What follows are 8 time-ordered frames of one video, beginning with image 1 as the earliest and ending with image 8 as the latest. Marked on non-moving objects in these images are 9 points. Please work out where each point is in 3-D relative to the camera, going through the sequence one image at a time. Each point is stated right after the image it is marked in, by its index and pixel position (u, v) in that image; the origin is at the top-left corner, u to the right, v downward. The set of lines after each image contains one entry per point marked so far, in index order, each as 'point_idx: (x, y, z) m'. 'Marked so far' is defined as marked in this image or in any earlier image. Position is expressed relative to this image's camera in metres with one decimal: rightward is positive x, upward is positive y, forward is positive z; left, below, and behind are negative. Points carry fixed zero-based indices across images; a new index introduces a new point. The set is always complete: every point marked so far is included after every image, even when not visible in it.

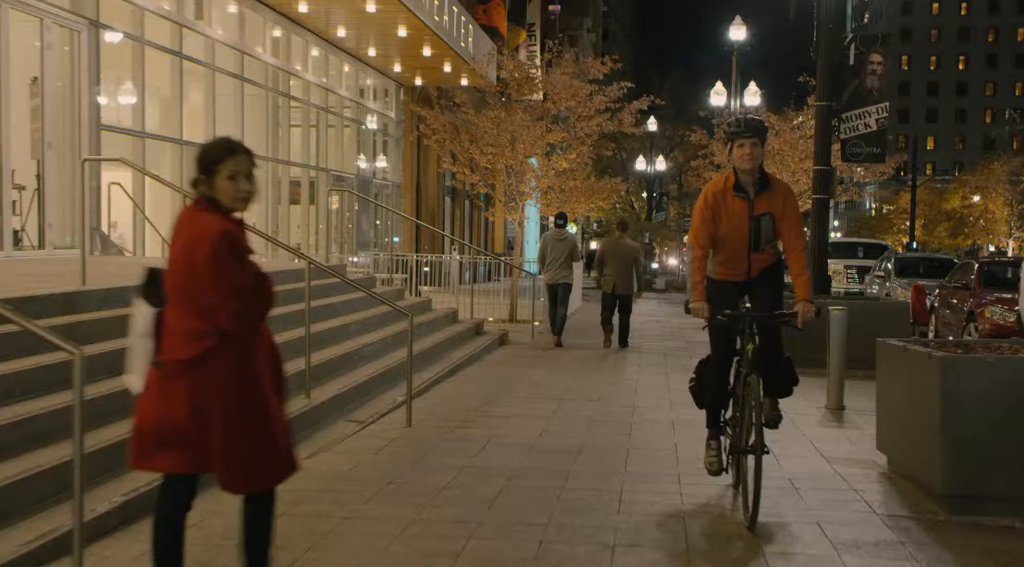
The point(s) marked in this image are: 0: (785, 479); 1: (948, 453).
0: (+1.8, -1.3, +6.3) m
1: (+2.5, -1.0, +5.4) m
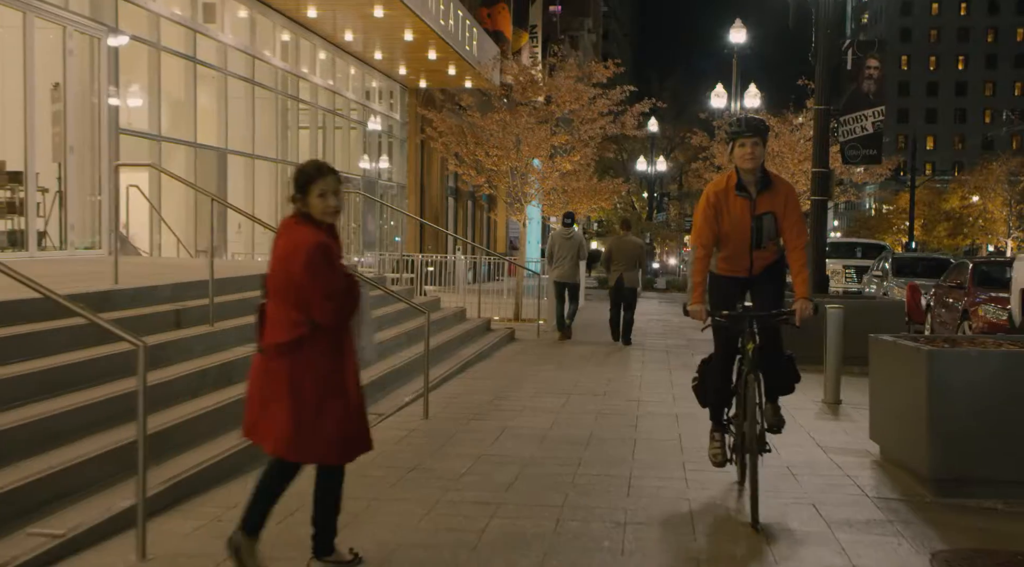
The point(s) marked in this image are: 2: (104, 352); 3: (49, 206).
0: (+1.9, -1.3, +6.7) m
1: (+2.6, -1.0, +5.8) m
2: (-2.8, -0.5, +6.2) m
3: (-6.3, +1.1, +13.2) m
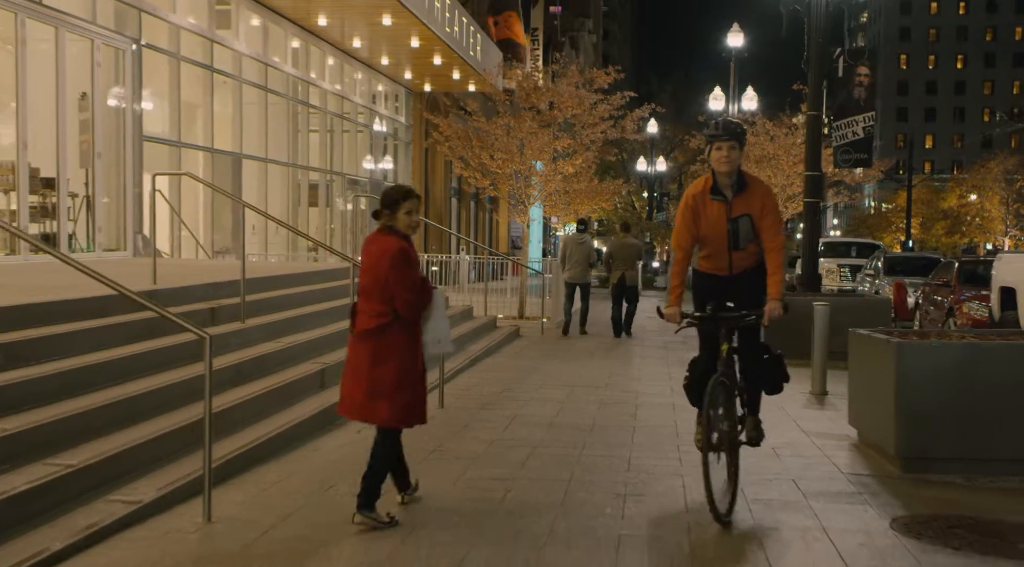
0: (+2.0, -1.3, +7.4) m
1: (+2.7, -1.0, +6.5) m
2: (-2.7, -0.5, +6.9) m
3: (-6.2, +1.1, +13.9) m
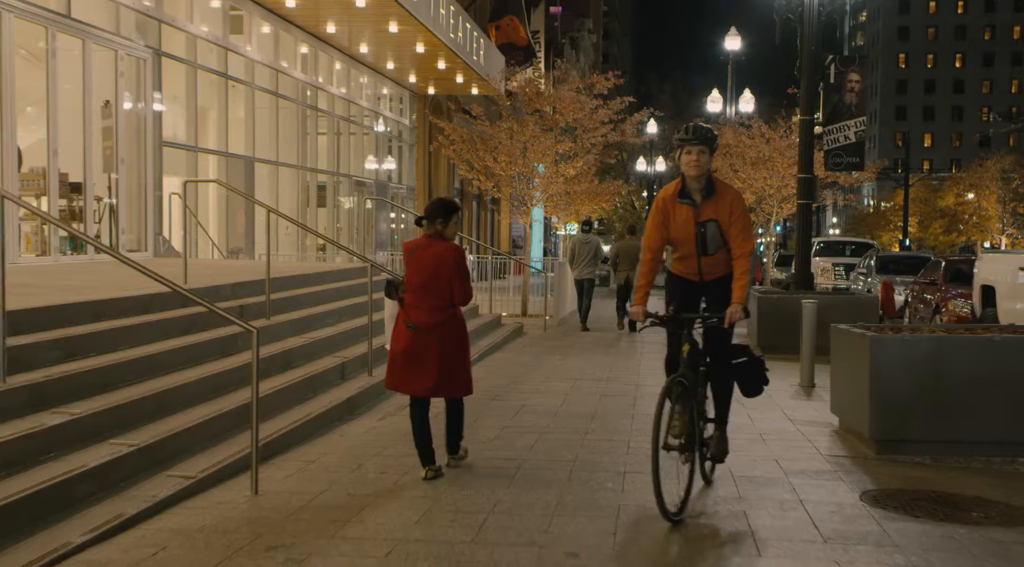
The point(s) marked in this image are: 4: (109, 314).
0: (+2.1, -1.3, +8.1) m
1: (+2.7, -0.9, +7.2) m
2: (-2.6, -0.5, +7.6) m
3: (-6.2, +1.1, +14.5) m
4: (-3.2, -0.2, +7.6) m
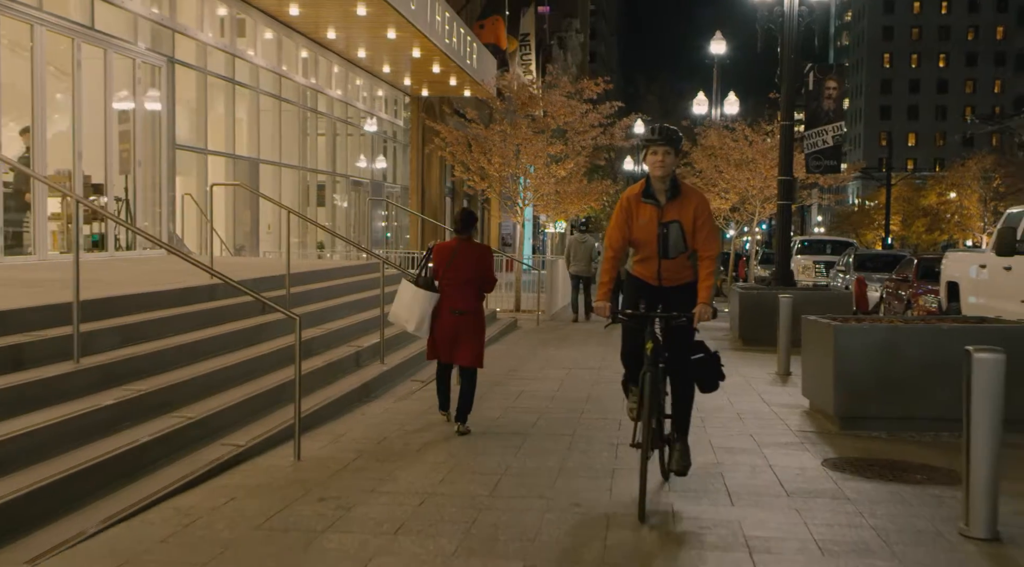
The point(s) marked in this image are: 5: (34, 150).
0: (+2.1, -1.2, +9.0) m
1: (+2.8, -0.9, +8.1) m
2: (-2.6, -0.4, +8.5) m
3: (-6.2, +1.1, +15.3) m
4: (-3.2, -0.2, +8.4) m
5: (-6.6, +1.9, +13.2) m
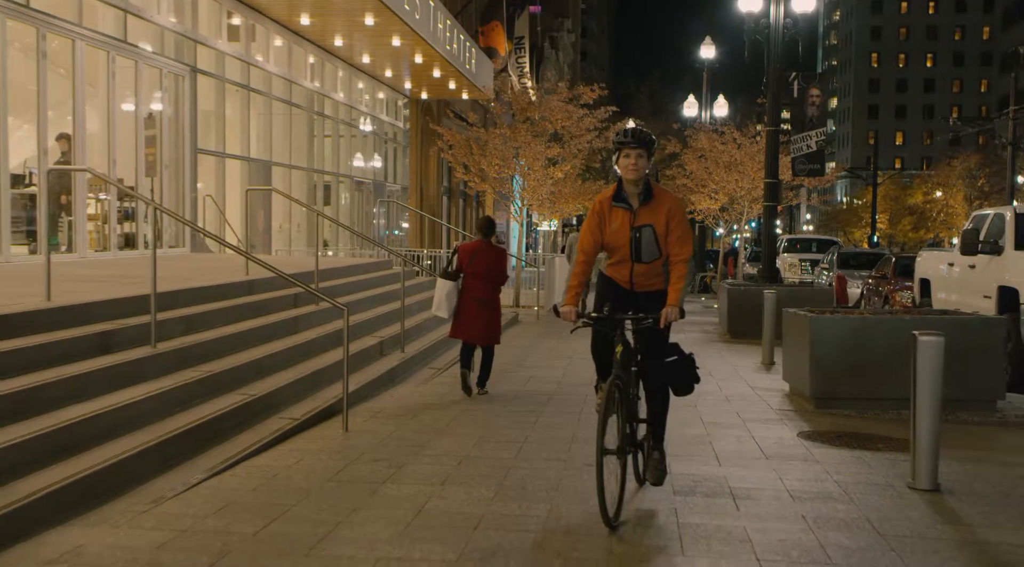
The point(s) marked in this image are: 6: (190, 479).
0: (+2.2, -1.2, +10.1) m
1: (+2.9, -0.9, +9.2) m
2: (-2.5, -0.4, +9.5) m
3: (-6.2, +1.2, +16.3) m
4: (-3.1, -0.2, +9.5) m
5: (-6.5, +2.0, +14.1) m
6: (-2.0, -1.2, +6.0) m
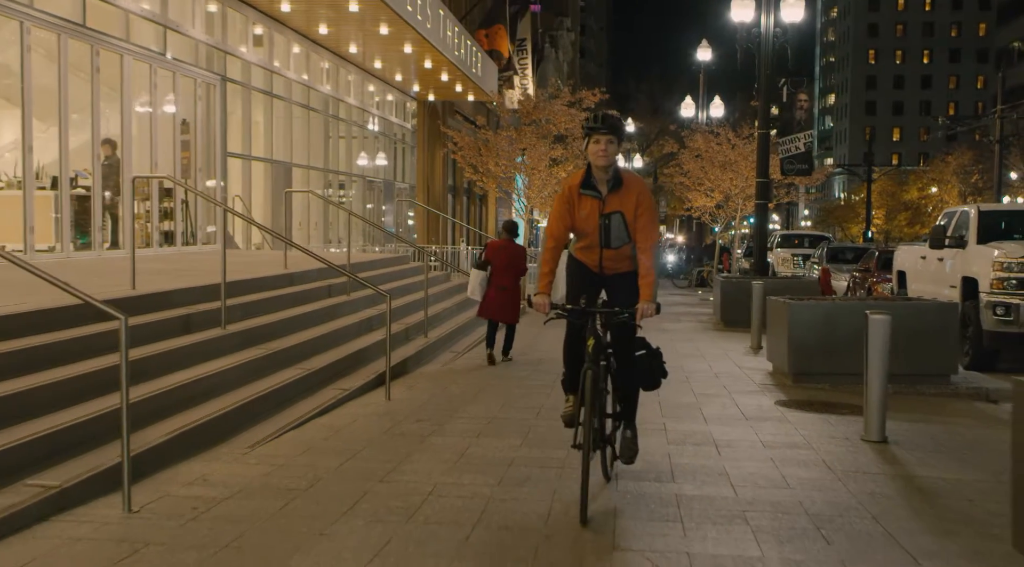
0: (+2.4, -1.1, +11.4) m
1: (+3.1, -0.8, +10.5) m
2: (-2.3, -0.3, +10.8) m
3: (-6.0, +1.3, +17.6) m
4: (-2.9, -0.1, +10.8) m
5: (-6.4, +2.1, +15.4) m
6: (-1.8, -1.1, +7.3) m
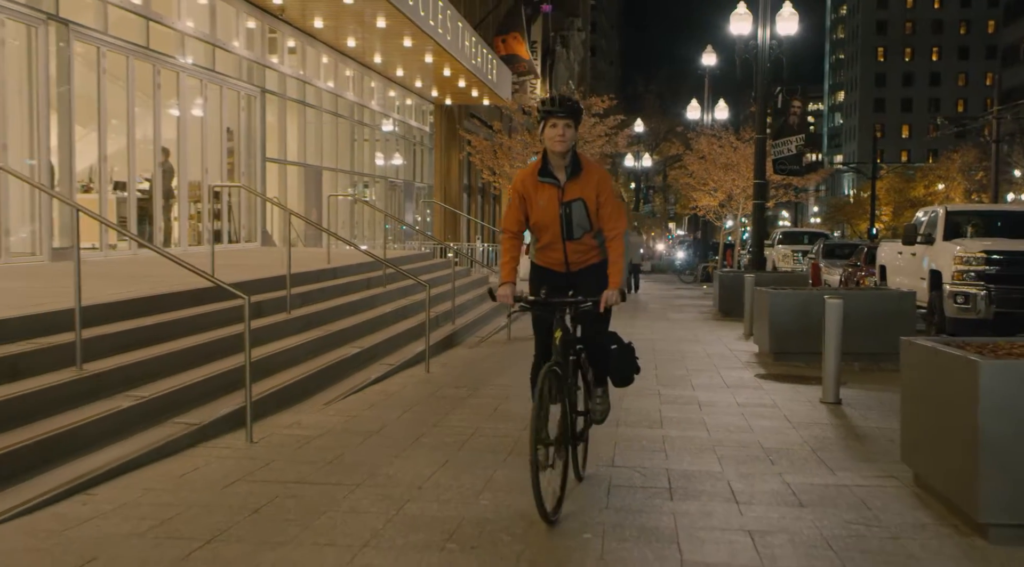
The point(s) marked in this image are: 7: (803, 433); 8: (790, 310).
0: (+2.6, -1.0, +13.1) m
1: (+3.3, -0.6, +12.1) m
2: (-2.1, -0.2, +12.5) m
3: (-5.7, +1.4, +19.3) m
4: (-2.7, 0.0, +12.5) m
5: (-6.1, +2.2, +17.2) m
6: (-1.6, -1.0, +9.0) m
7: (+2.3, -1.2, +7.7) m
8: (+3.5, -0.3, +12.0) m
